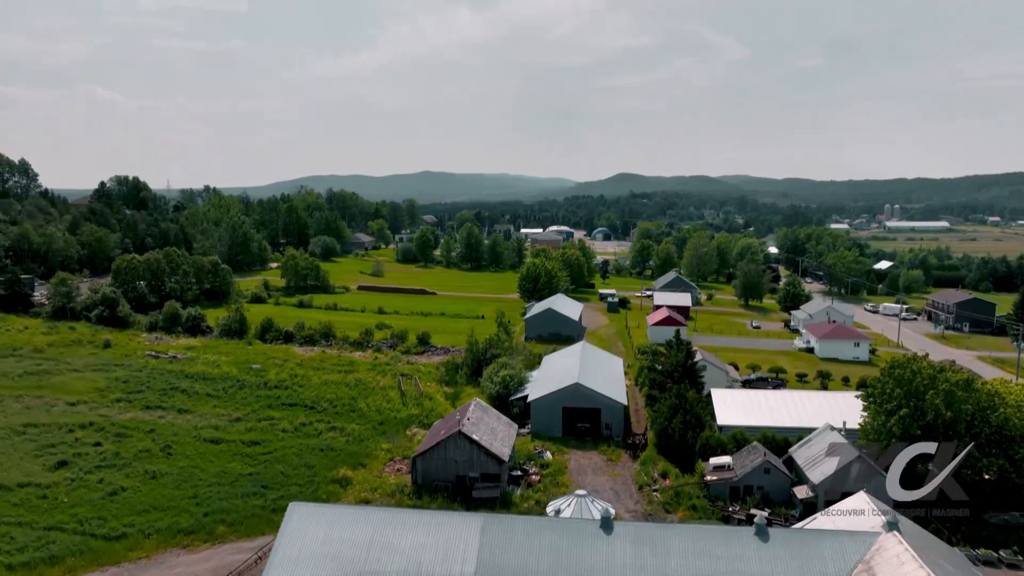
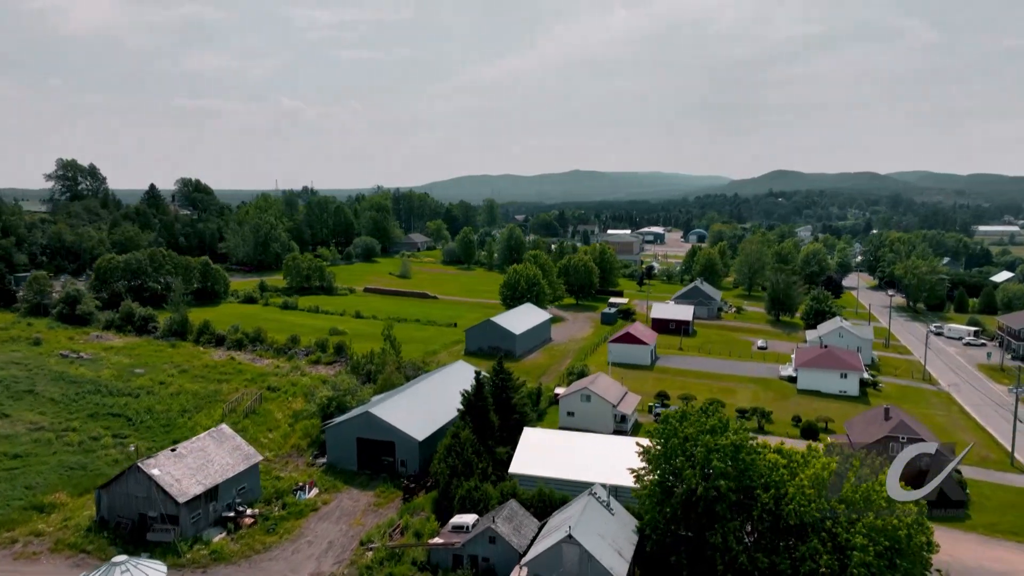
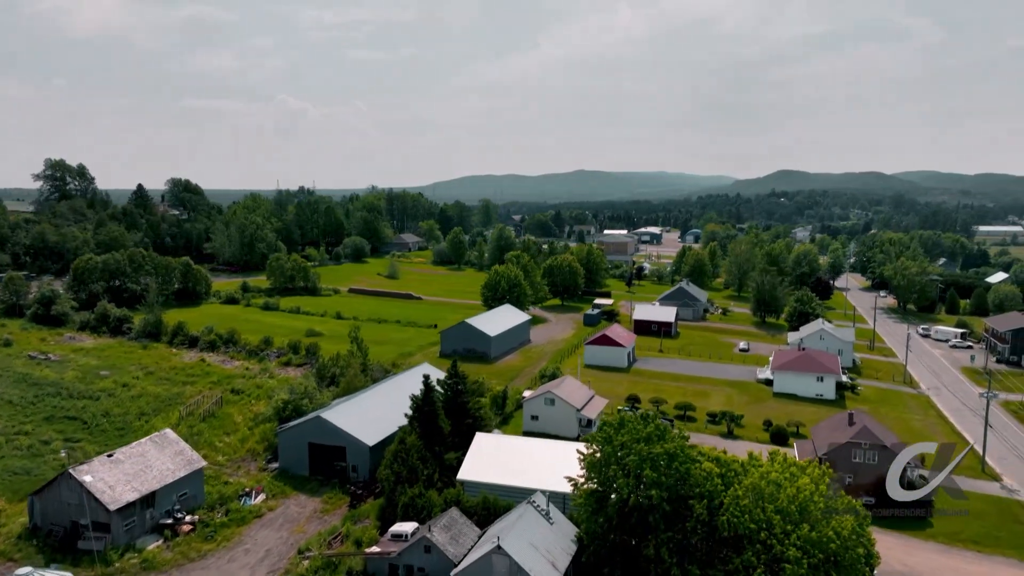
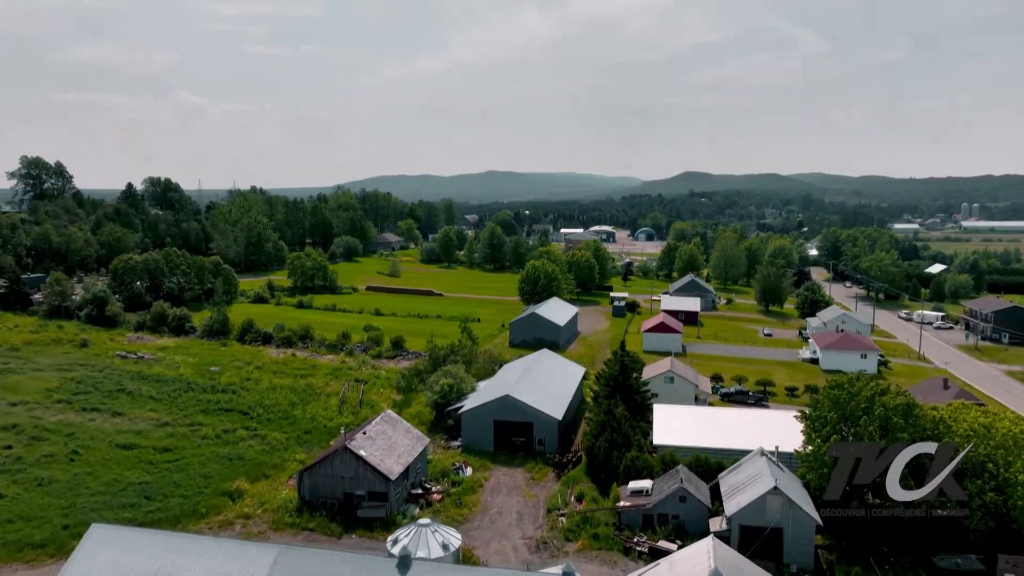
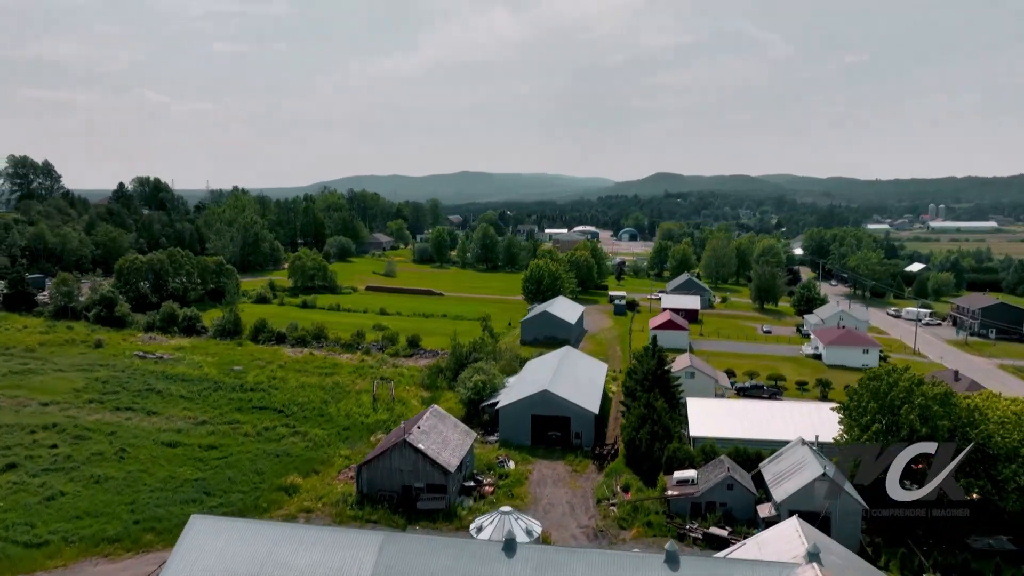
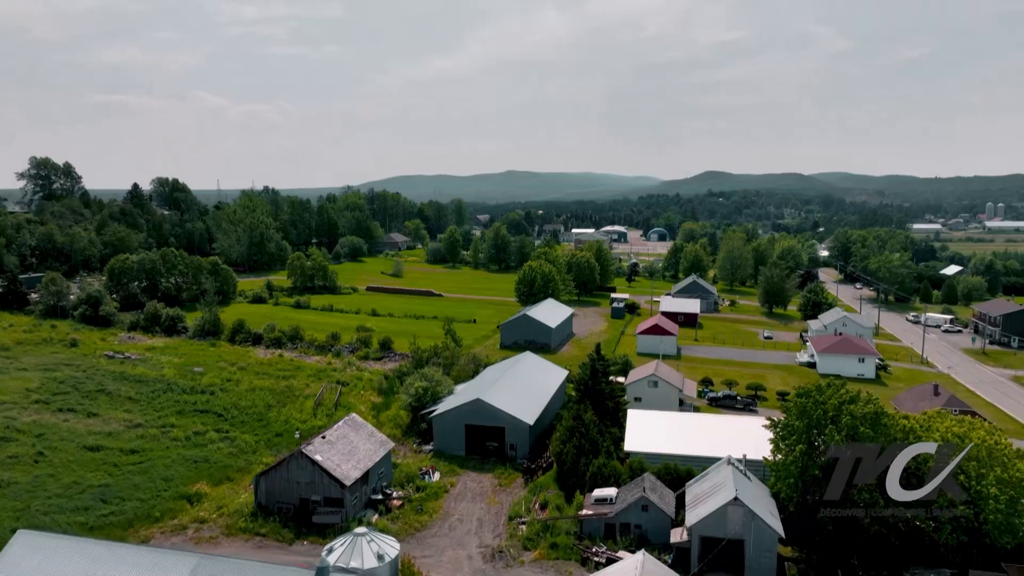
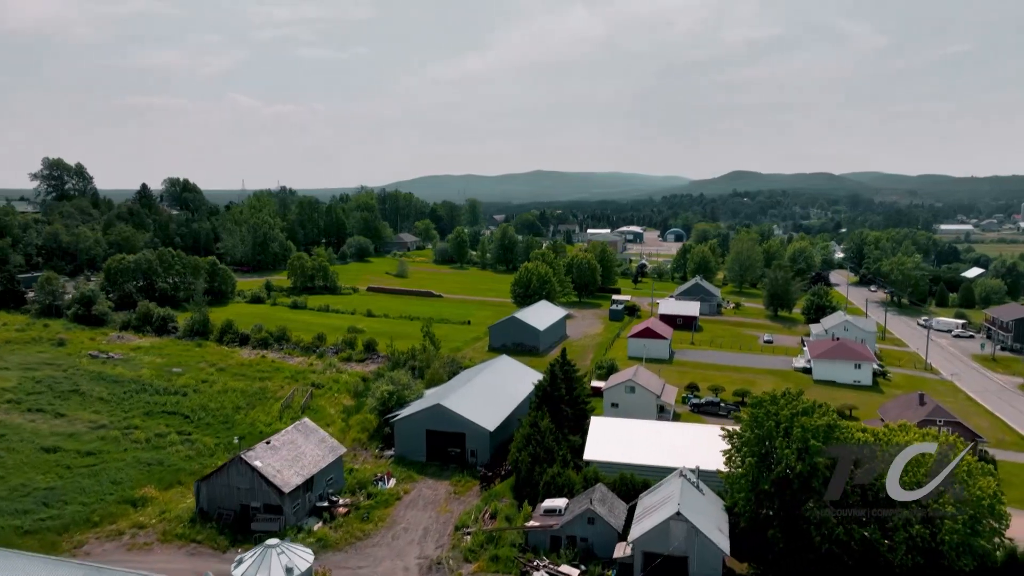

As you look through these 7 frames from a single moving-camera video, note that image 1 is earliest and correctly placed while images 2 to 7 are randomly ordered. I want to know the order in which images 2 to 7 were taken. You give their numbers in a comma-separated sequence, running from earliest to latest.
5, 4, 6, 7, 2, 3
